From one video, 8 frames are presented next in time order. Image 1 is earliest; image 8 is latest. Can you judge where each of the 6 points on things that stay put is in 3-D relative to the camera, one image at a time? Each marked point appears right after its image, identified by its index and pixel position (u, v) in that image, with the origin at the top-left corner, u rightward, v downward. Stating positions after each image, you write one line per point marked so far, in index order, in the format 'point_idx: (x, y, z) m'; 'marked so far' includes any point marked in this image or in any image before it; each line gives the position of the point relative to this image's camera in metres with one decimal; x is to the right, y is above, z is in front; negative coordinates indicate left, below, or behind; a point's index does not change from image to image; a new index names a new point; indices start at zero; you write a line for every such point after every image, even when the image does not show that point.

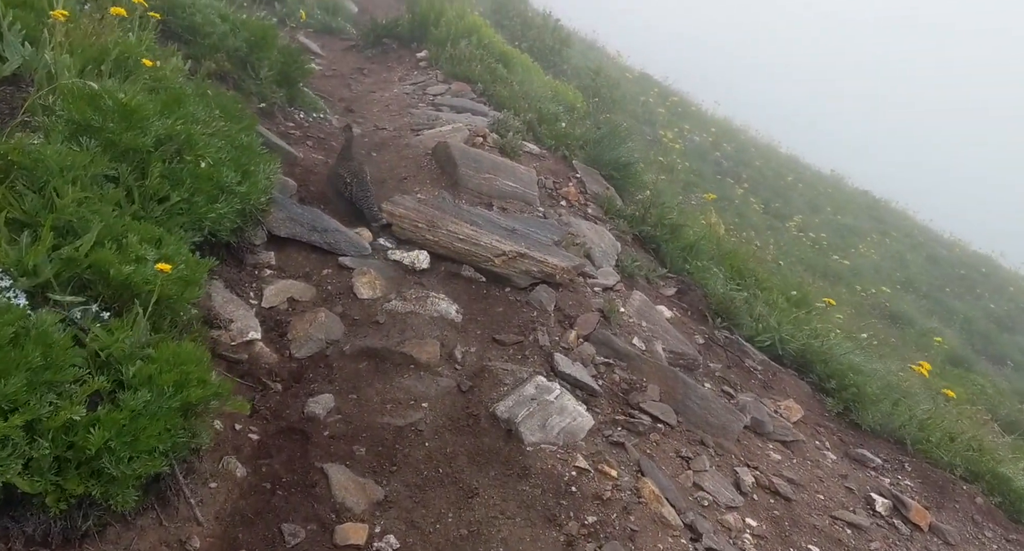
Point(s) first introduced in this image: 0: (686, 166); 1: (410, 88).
0: (+4.8, +3.0, +19.8) m
1: (-1.3, +2.5, +9.4) m
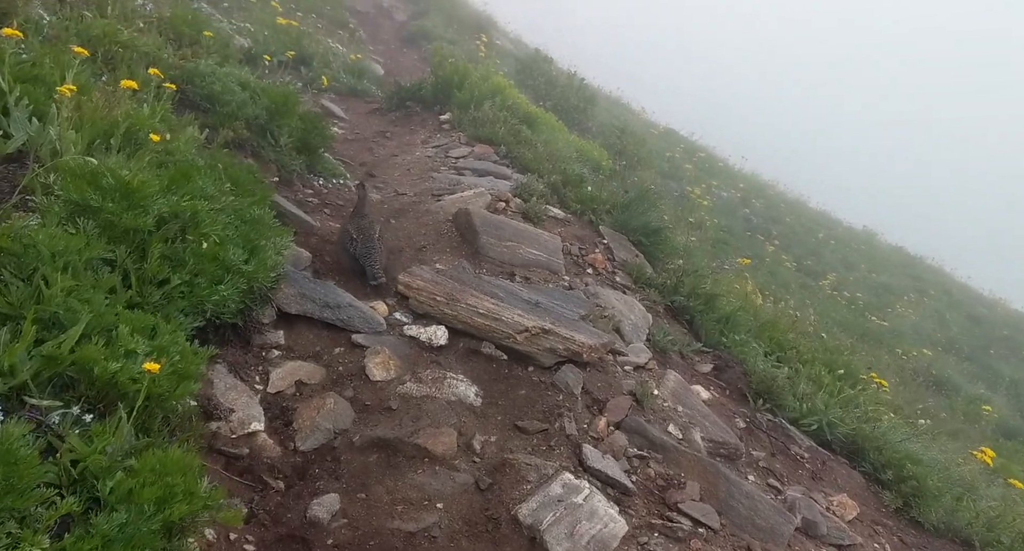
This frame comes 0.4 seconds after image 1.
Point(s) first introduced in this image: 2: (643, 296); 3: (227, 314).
0: (+5.5, +1.4, +19.4) m
1: (-1.0, +1.6, +9.2) m
2: (+1.2, -0.2, +6.6) m
3: (-1.7, -0.2, +4.3) m
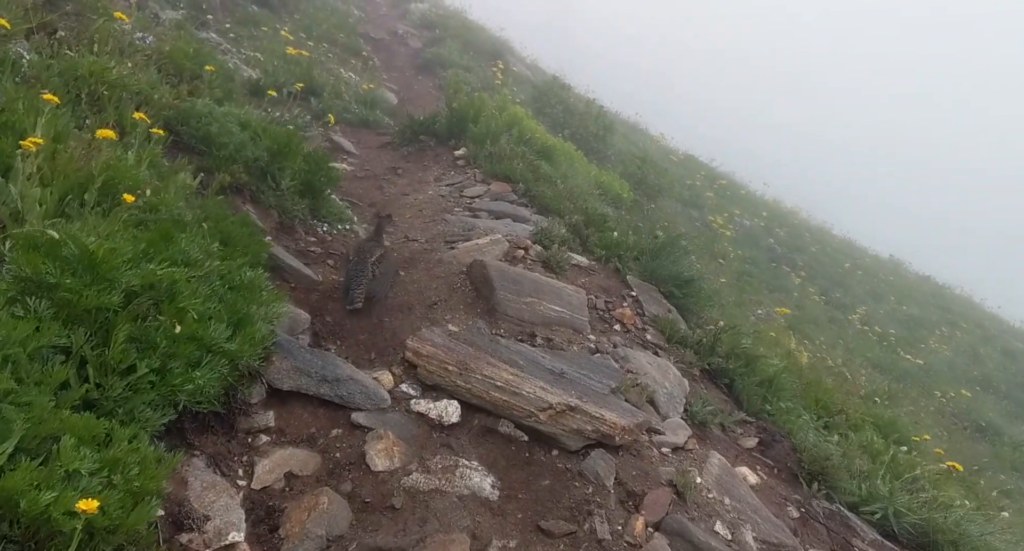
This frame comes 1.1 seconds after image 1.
0: (+5.9, +0.5, +18.8) m
1: (-0.8, +1.0, +8.7) m
2: (+1.4, -0.7, +6.0) m
3: (-1.6, -0.7, +3.7) m
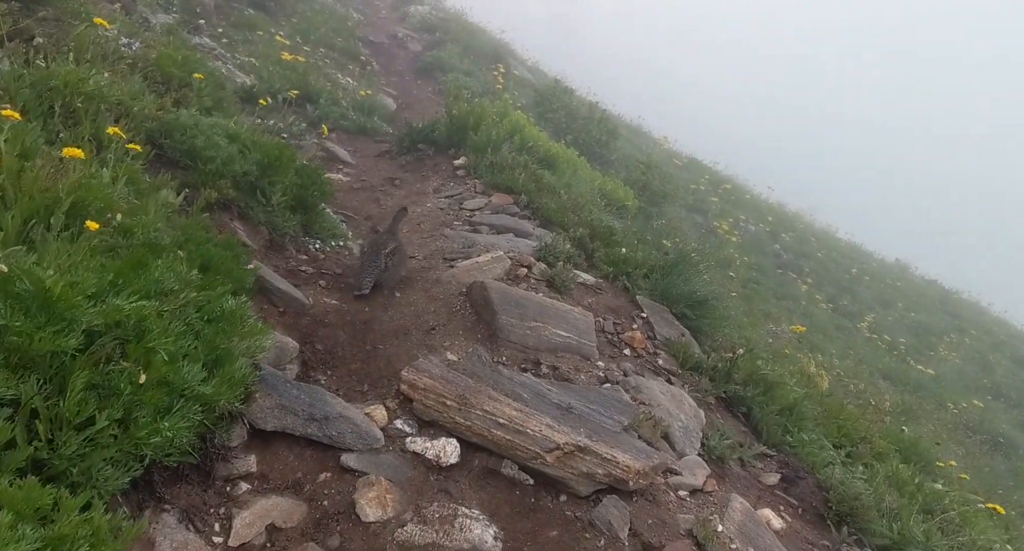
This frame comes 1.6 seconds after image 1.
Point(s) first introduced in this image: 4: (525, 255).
0: (+5.9, +0.3, +18.4) m
1: (-0.8, +0.9, +8.3) m
2: (+1.4, -0.9, +5.6) m
3: (-1.6, -0.8, +3.4) m
4: (+0.1, +0.2, +6.7) m
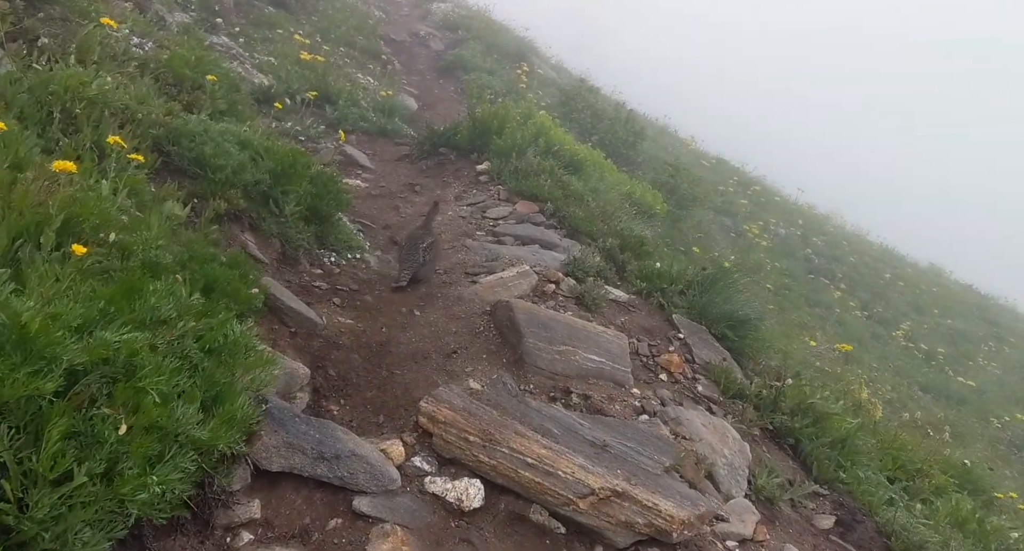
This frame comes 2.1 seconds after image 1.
0: (+6.5, +0.2, +17.8) m
1: (-0.5, +0.7, +7.9) m
2: (+1.6, -1.0, +5.1) m
3: (-1.4, -1.0, +3.0) m
4: (+0.3, +0.1, +6.2) m
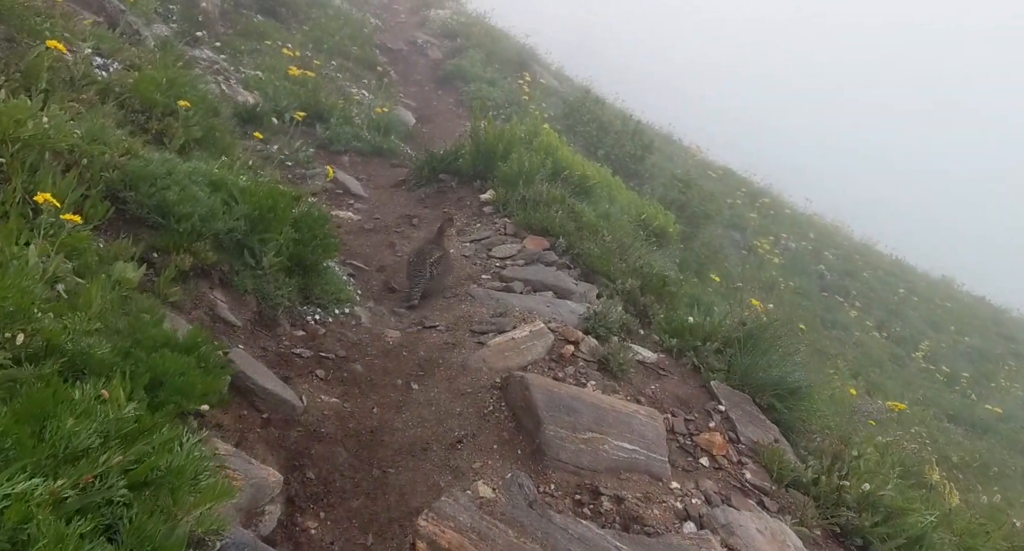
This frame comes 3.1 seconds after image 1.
0: (+6.6, -0.3, +17.0) m
1: (-0.4, +0.3, +7.1) m
2: (+1.7, -1.4, +4.3) m
3: (-1.3, -1.4, +2.2) m
4: (+0.4, -0.4, +5.4) m
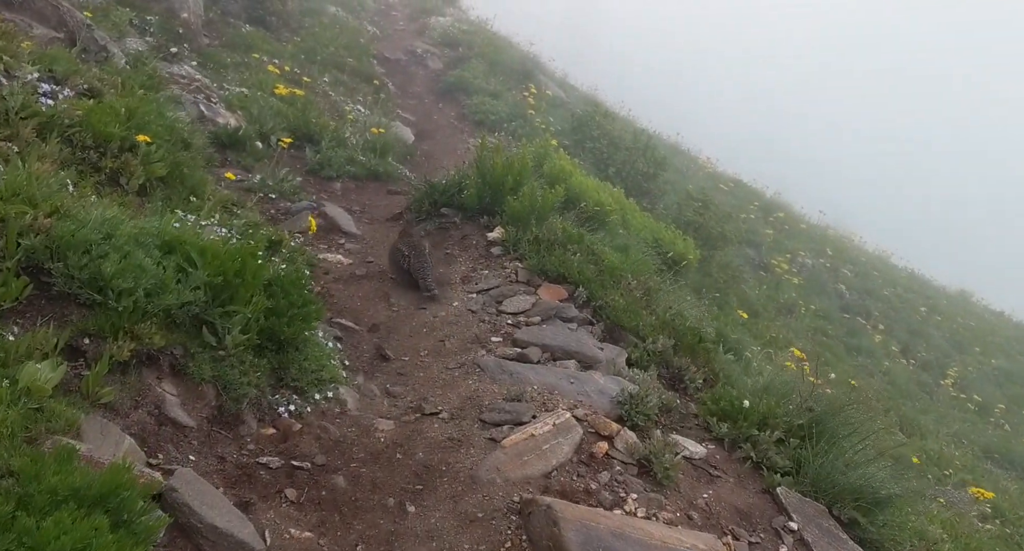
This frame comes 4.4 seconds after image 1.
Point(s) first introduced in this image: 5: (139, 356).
0: (+6.7, -0.8, +16.1) m
1: (-0.3, -0.2, +6.2) m
2: (+1.8, -1.9, +3.4) m
3: (-1.2, -1.9, +1.2) m
4: (+0.6, -0.9, +4.5) m
5: (-2.0, -0.4, +3.9) m
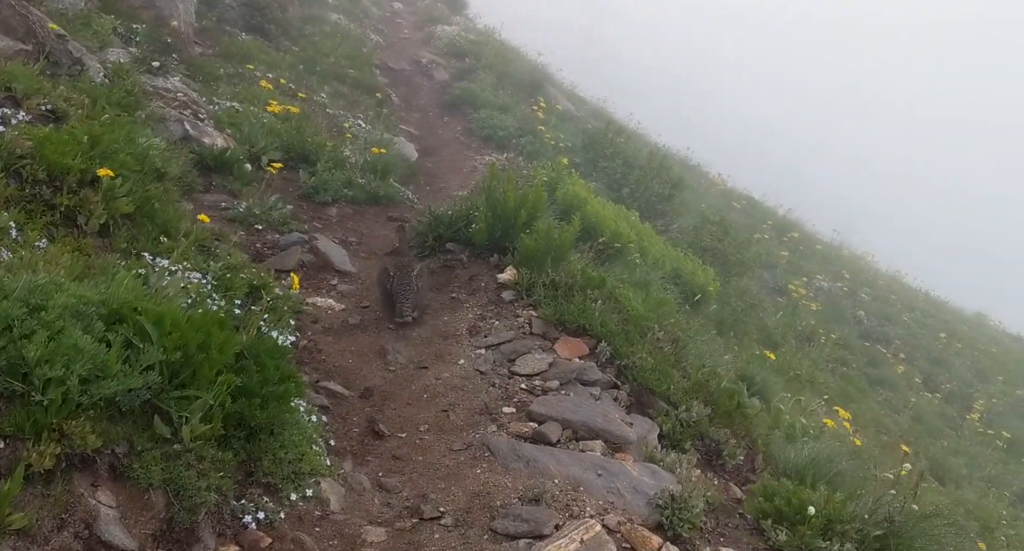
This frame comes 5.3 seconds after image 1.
0: (+6.8, -1.4, +15.3) m
1: (-0.2, -0.6, +5.4) m
2: (+1.9, -2.3, +2.6) m
3: (-1.2, -2.2, +0.4) m
4: (+0.6, -1.3, +3.7) m
5: (-1.9, -0.8, +3.1) m
